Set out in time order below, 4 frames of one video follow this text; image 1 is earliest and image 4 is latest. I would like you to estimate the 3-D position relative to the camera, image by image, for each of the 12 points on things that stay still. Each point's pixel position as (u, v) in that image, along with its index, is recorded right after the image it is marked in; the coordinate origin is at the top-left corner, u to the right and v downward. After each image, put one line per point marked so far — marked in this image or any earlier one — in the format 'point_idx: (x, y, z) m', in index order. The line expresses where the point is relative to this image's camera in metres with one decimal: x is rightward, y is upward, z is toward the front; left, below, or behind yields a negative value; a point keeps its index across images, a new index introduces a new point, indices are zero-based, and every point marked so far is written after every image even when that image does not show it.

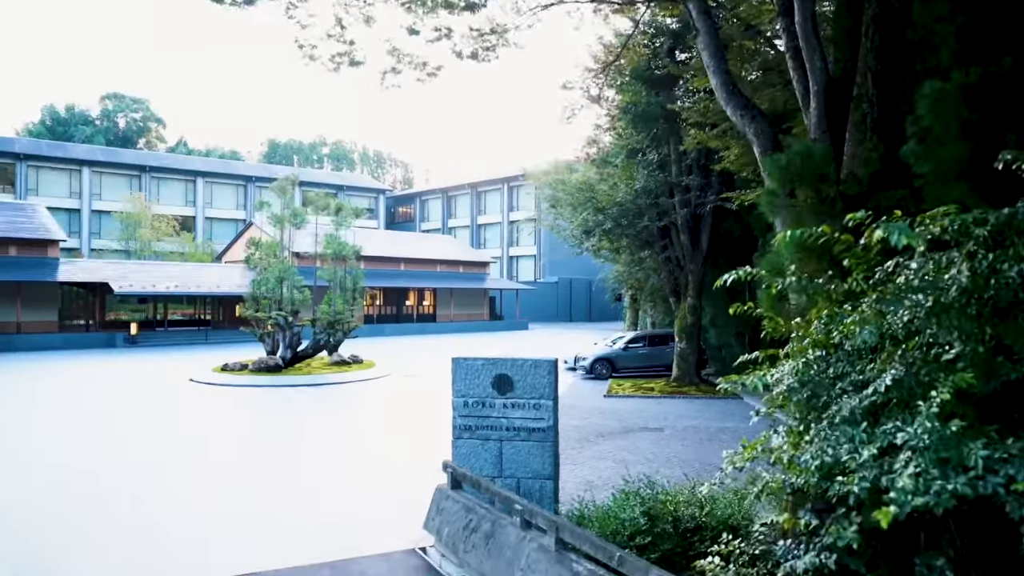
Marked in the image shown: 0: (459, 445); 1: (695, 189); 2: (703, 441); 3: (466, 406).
0: (-0.5, -1.6, +7.2) m
1: (+4.5, +2.4, +17.7) m
2: (+3.2, -2.5, +11.9) m
3: (-0.5, -1.2, +7.2) m
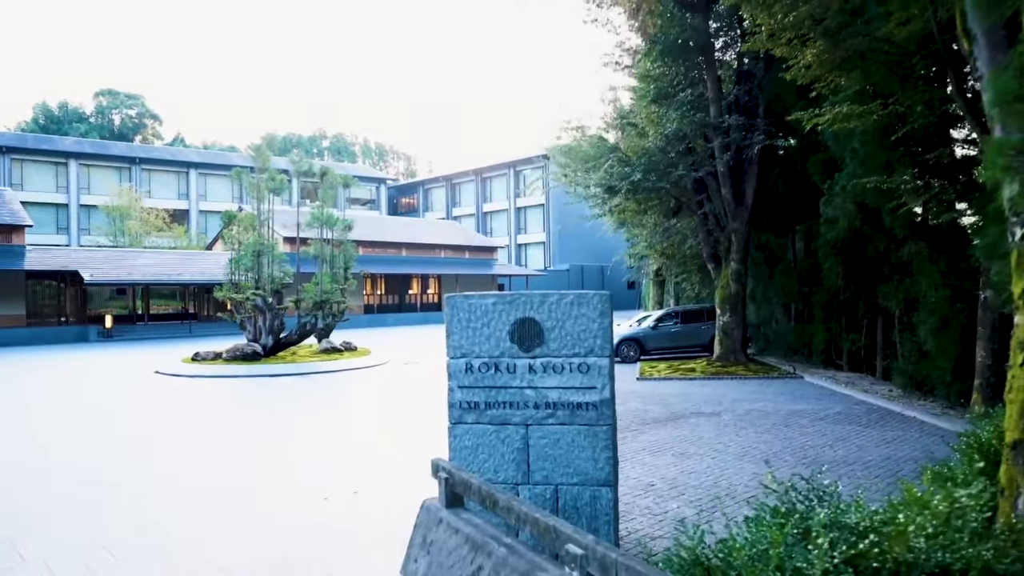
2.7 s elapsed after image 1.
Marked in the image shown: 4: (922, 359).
0: (-0.3, -0.9, +4.5) m
1: (+4.7, +3.2, +15.0) m
2: (+3.4, -1.8, +9.3) m
3: (-0.3, -0.5, +4.5) m
4: (+6.4, -1.1, +11.3) m
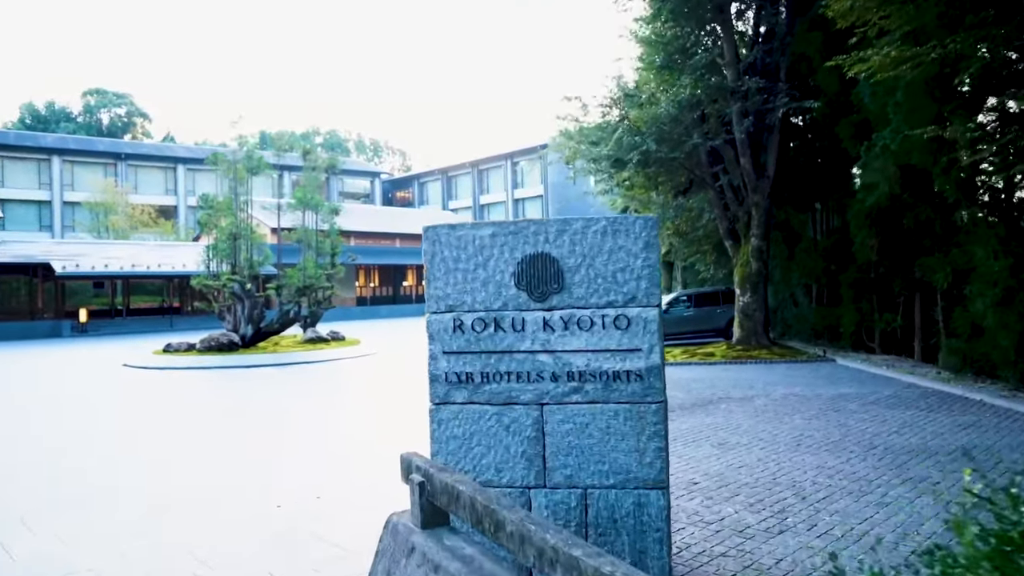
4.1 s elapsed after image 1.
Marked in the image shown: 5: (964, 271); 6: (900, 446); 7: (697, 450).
0: (-0.3, -0.6, +3.3) m
1: (+4.6, +3.7, +13.7) m
2: (+3.5, -1.4, +8.0) m
3: (-0.2, -0.2, +3.2) m
4: (+6.4, -0.7, +10.0) m
5: (+6.5, +0.3, +10.4) m
6: (+3.3, -1.3, +6.1) m
7: (+1.6, -1.4, +6.2) m
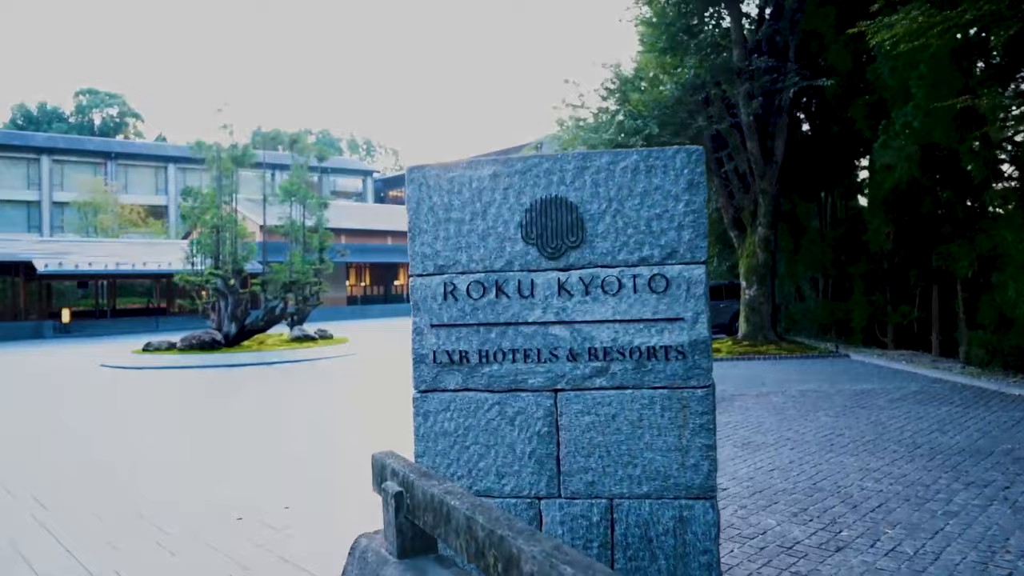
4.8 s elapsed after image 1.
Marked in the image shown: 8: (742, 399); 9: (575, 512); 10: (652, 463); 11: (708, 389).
0: (-0.3, -0.4, +2.6) m
1: (+4.5, +3.8, +13.0) m
2: (+3.4, -1.2, +7.3) m
3: (-0.2, 0.0, +2.5) m
4: (+6.4, -0.5, +9.4) m
5: (+6.5, +0.4, +9.8) m
6: (+3.3, -1.2, +5.5) m
7: (+1.6, -1.3, +5.6) m
8: (+2.6, -1.3, +8.2) m
9: (+0.2, -0.8, +2.5) m
10: (+0.5, -0.6, +2.4) m
11: (+0.6, -0.3, +2.4) m
